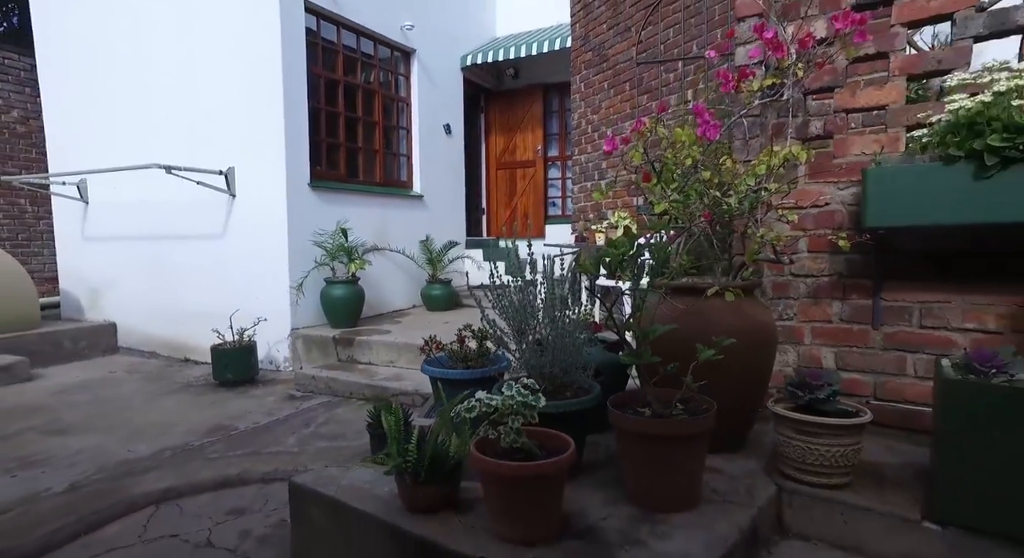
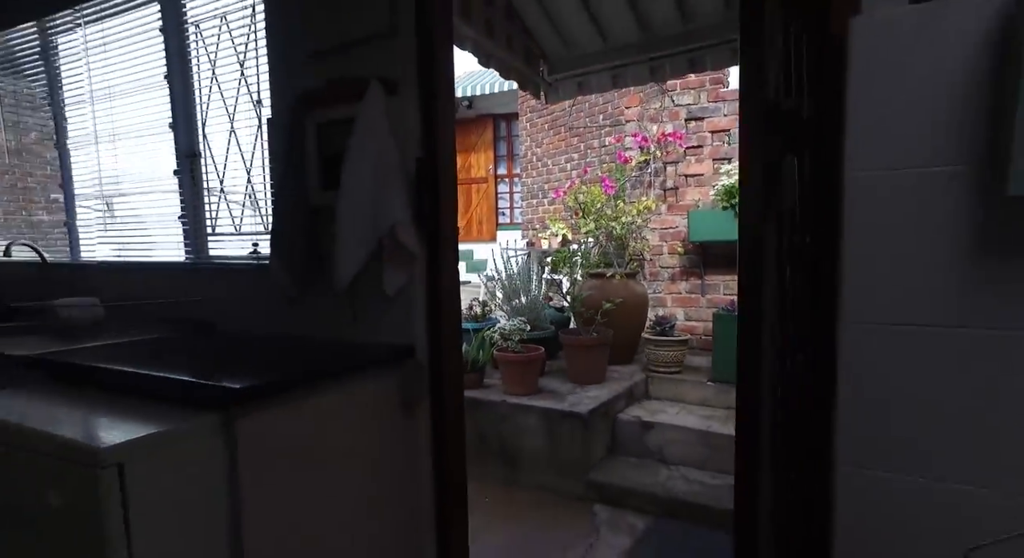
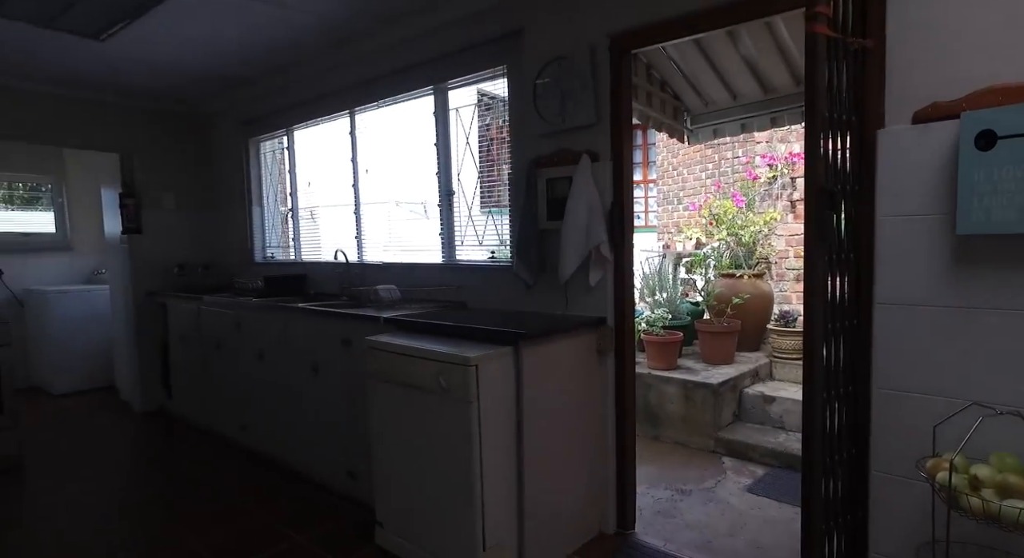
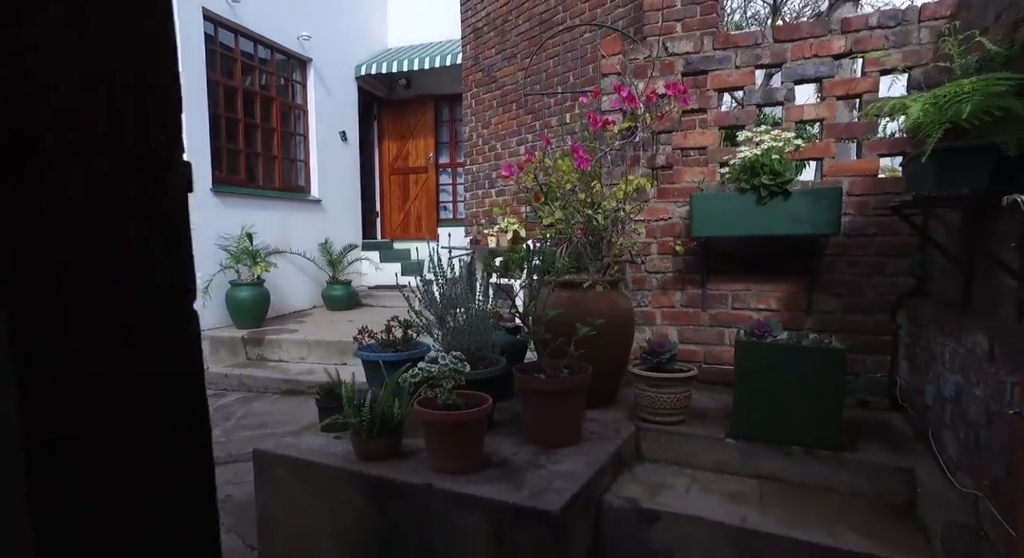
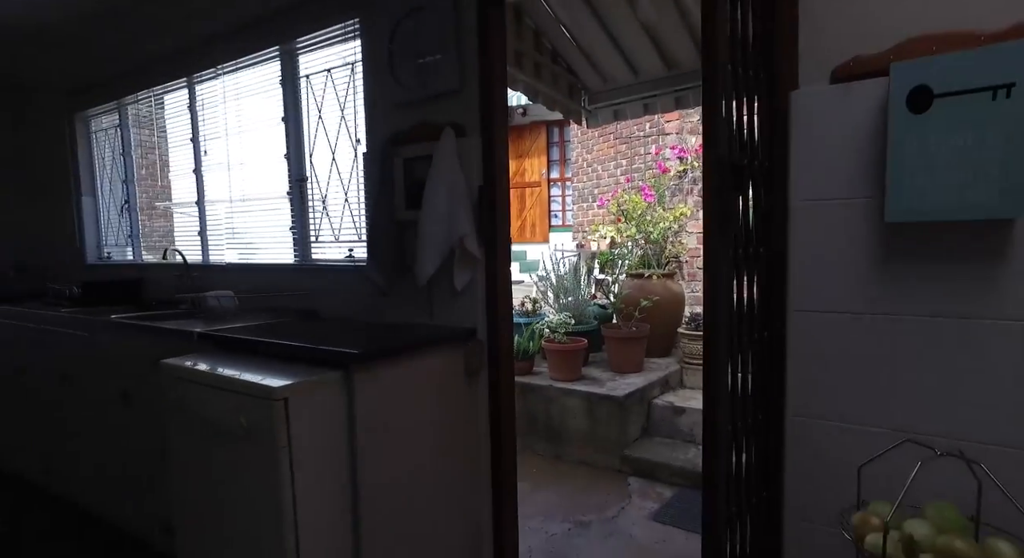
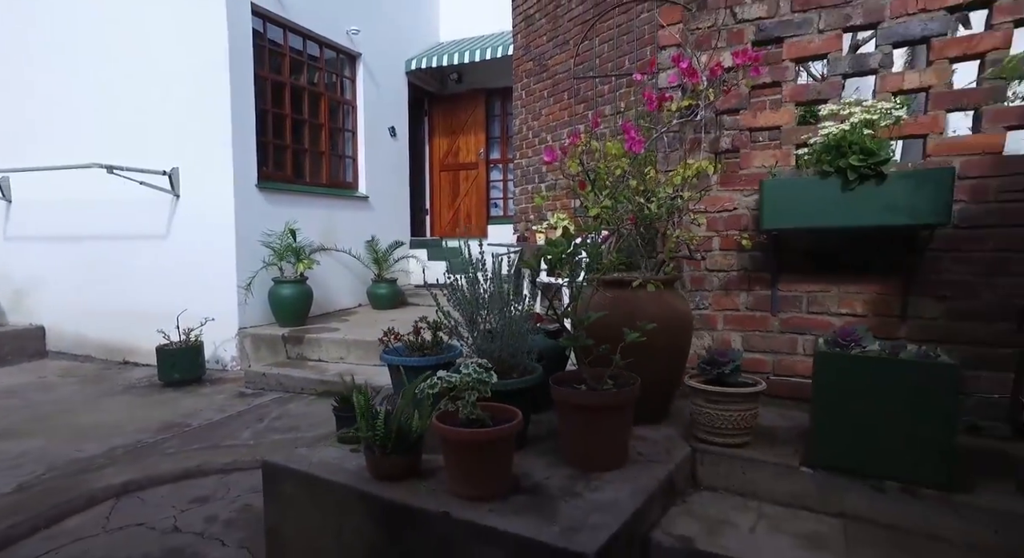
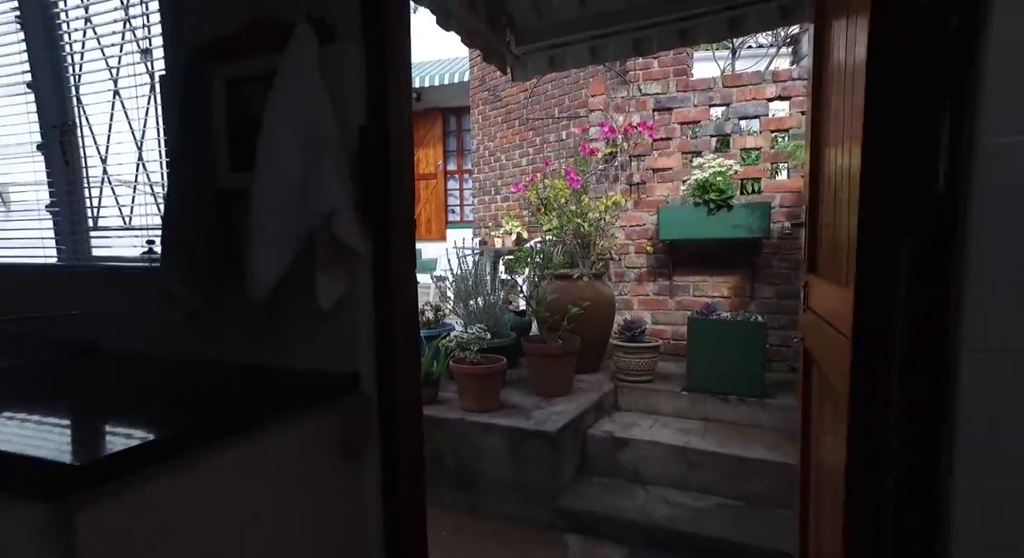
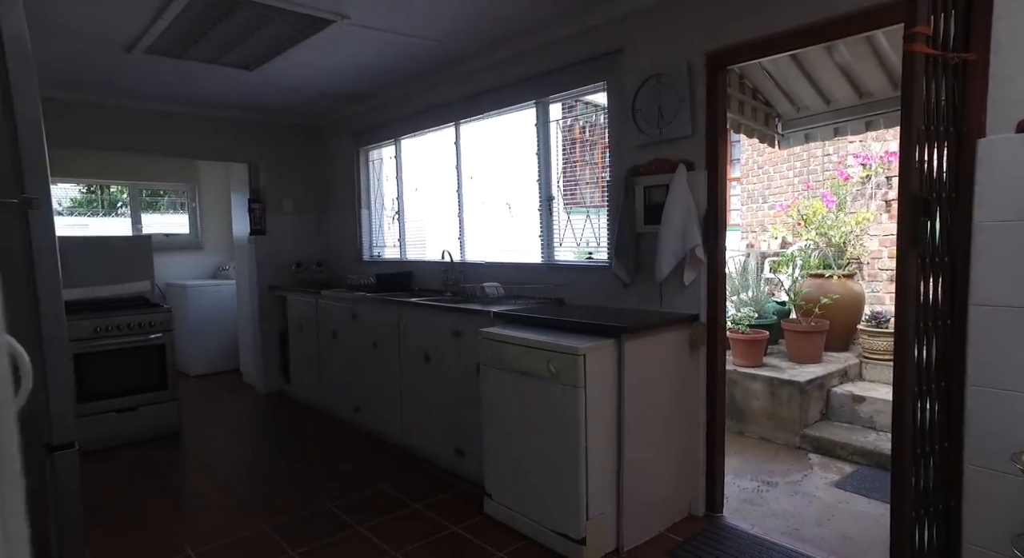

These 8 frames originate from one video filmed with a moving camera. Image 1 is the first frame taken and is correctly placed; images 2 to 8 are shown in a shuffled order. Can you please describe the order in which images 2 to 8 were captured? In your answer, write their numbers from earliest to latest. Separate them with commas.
6, 4, 7, 2, 5, 3, 8
